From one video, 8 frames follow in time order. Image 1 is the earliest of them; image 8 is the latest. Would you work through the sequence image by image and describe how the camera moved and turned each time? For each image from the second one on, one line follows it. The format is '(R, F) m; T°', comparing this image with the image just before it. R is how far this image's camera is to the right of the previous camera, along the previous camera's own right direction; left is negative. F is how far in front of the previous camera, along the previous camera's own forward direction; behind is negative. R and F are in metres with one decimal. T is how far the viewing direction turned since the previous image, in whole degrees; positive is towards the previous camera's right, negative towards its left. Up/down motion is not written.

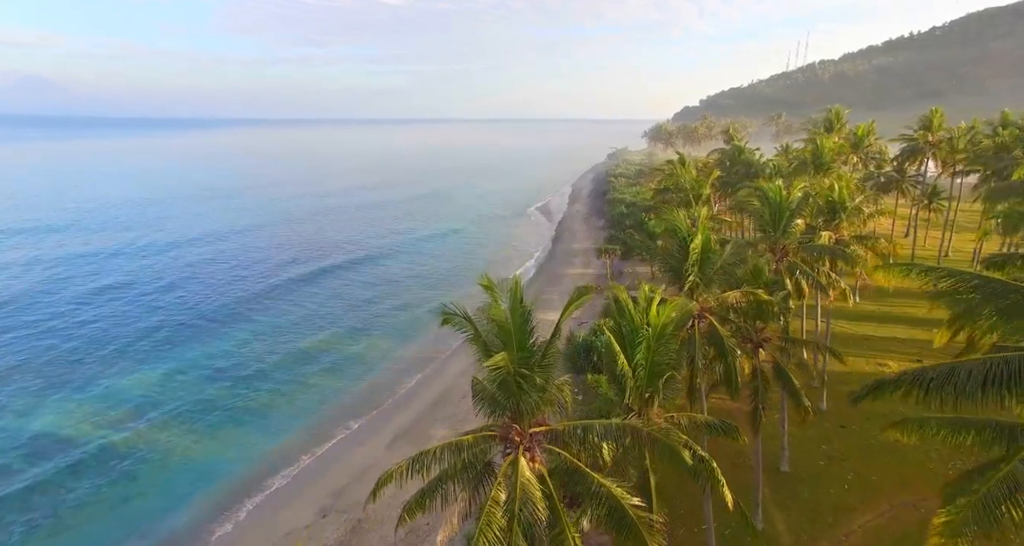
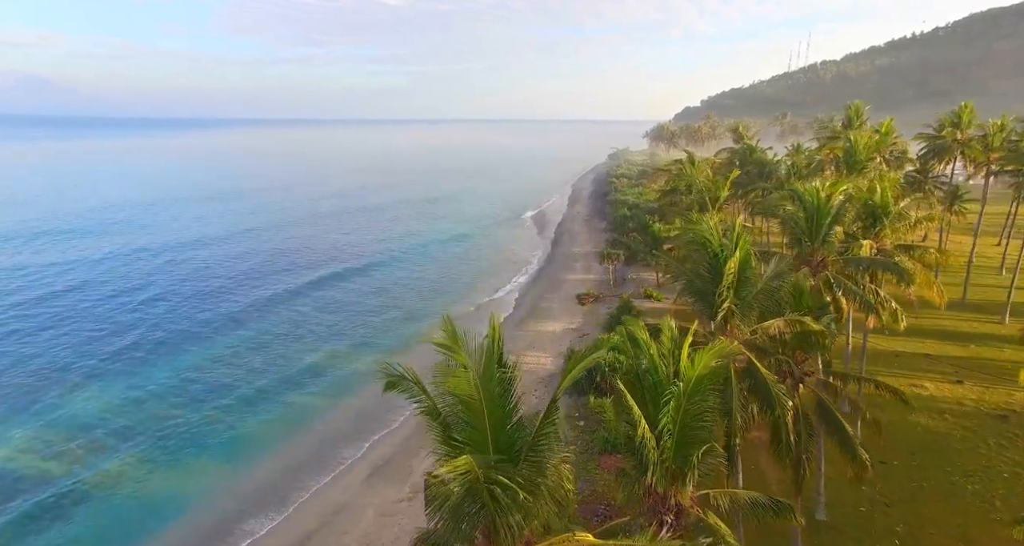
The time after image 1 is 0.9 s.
(+0.3, +2.7) m; 0°
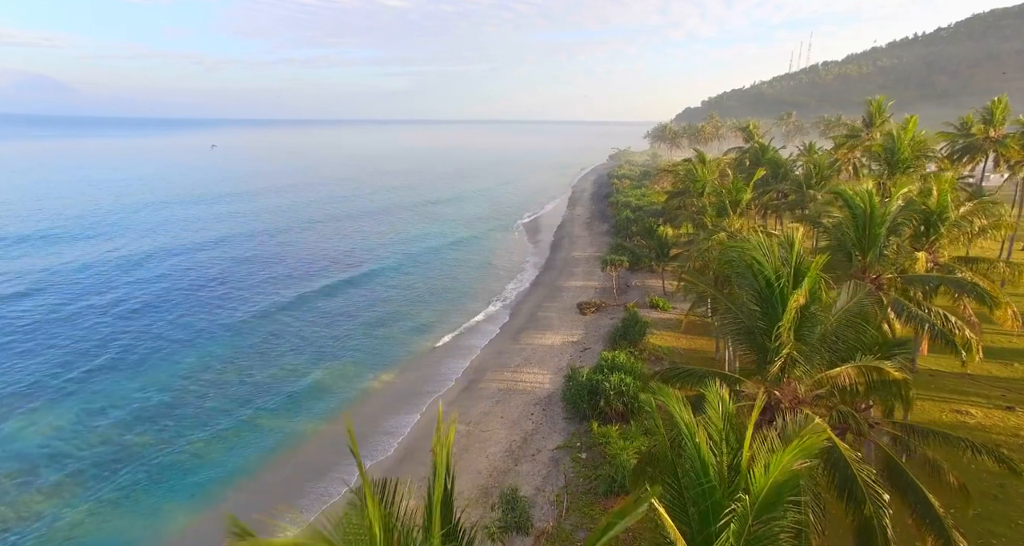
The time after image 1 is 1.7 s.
(+0.2, +2.7) m; 0°
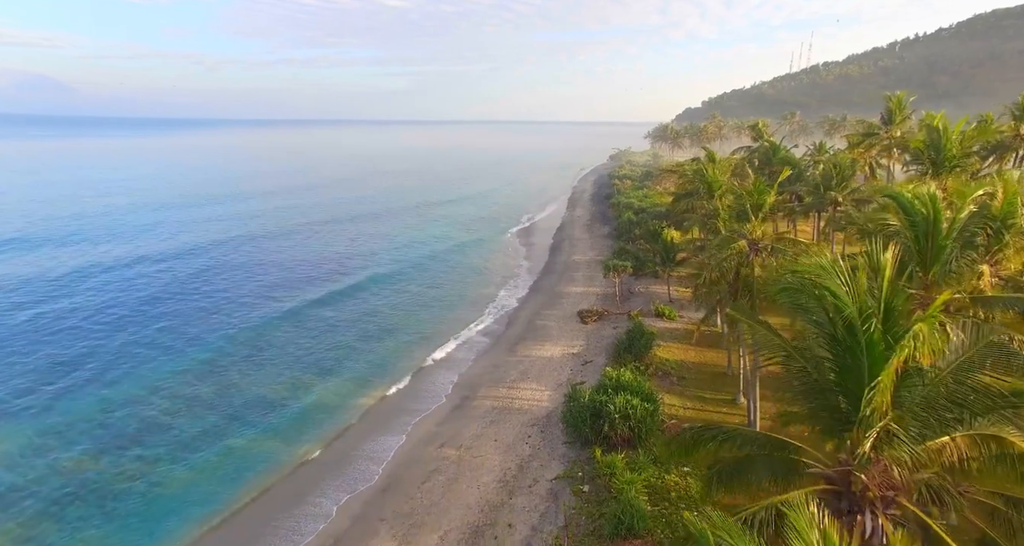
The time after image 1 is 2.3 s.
(+0.2, +2.2) m; 0°
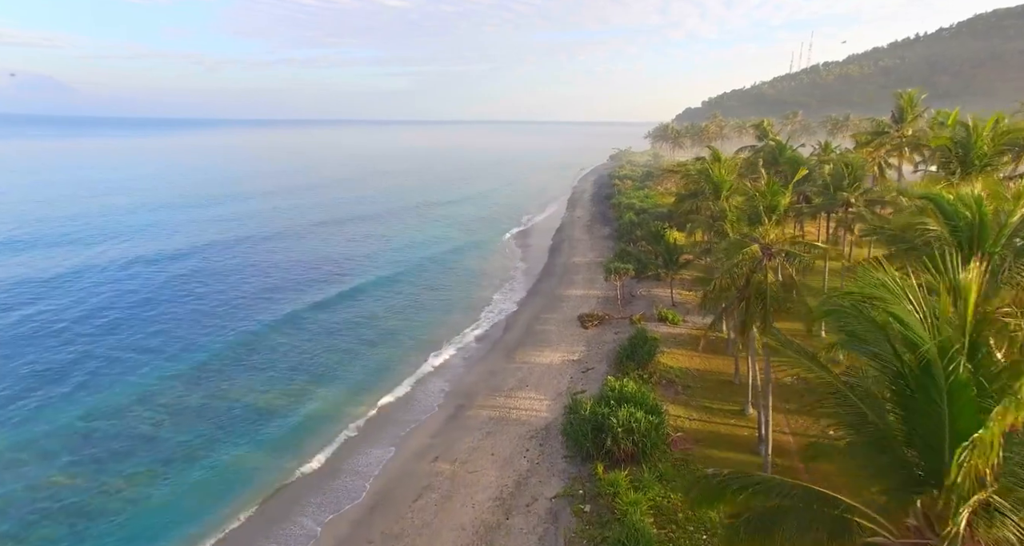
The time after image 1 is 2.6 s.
(+0.1, +1.1) m; 0°
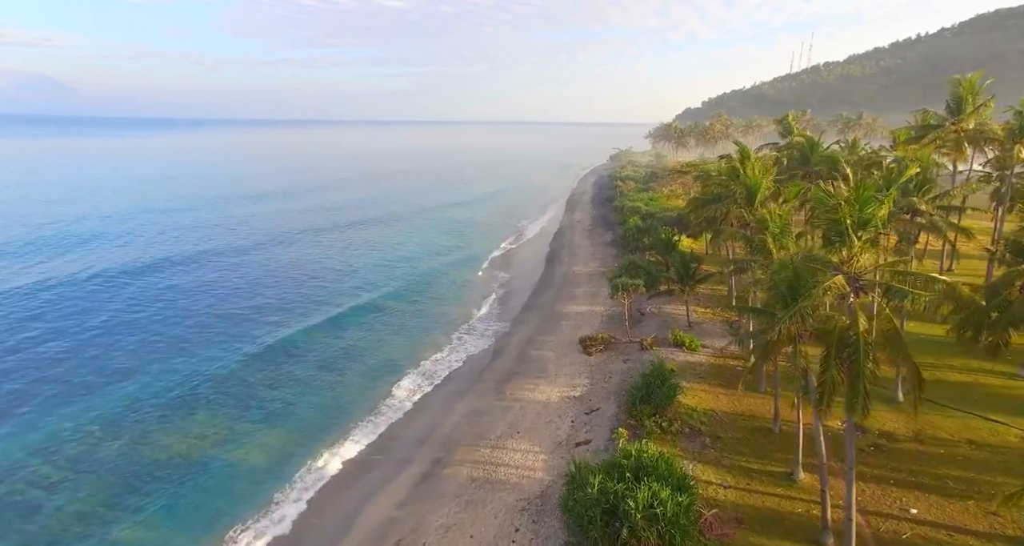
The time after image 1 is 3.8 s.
(+0.4, +4.9) m; 0°
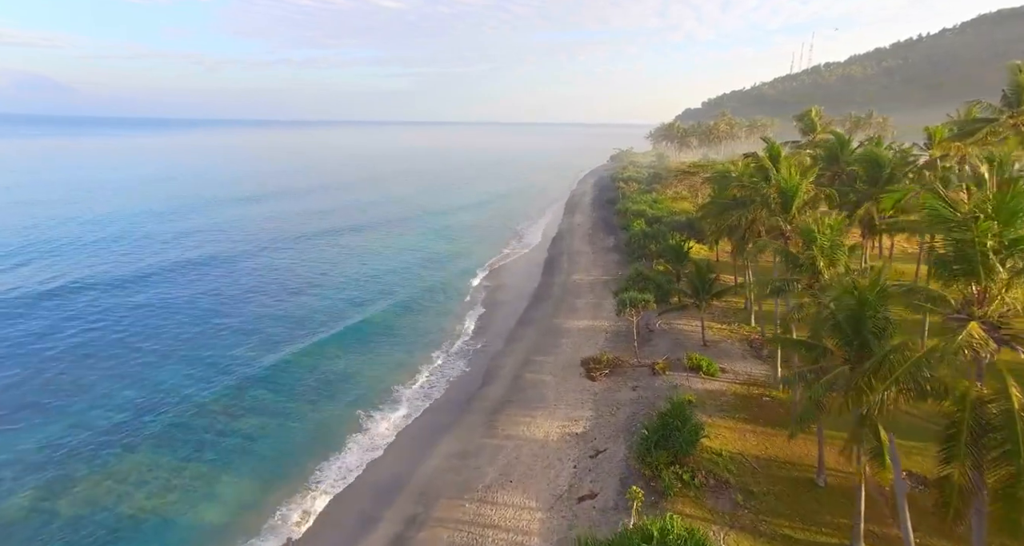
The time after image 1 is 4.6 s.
(+0.3, +3.5) m; 0°
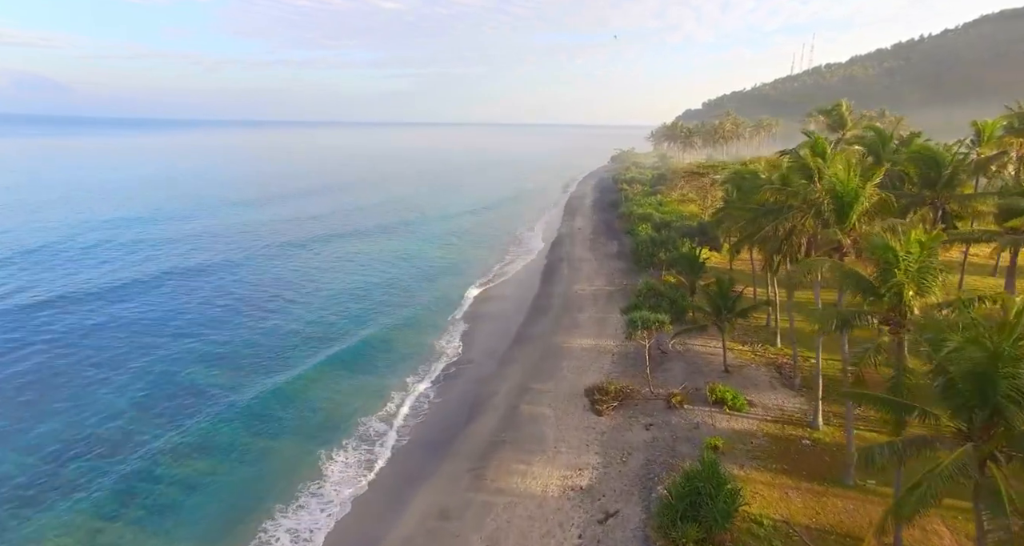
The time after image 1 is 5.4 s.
(+0.3, +3.7) m; 0°
